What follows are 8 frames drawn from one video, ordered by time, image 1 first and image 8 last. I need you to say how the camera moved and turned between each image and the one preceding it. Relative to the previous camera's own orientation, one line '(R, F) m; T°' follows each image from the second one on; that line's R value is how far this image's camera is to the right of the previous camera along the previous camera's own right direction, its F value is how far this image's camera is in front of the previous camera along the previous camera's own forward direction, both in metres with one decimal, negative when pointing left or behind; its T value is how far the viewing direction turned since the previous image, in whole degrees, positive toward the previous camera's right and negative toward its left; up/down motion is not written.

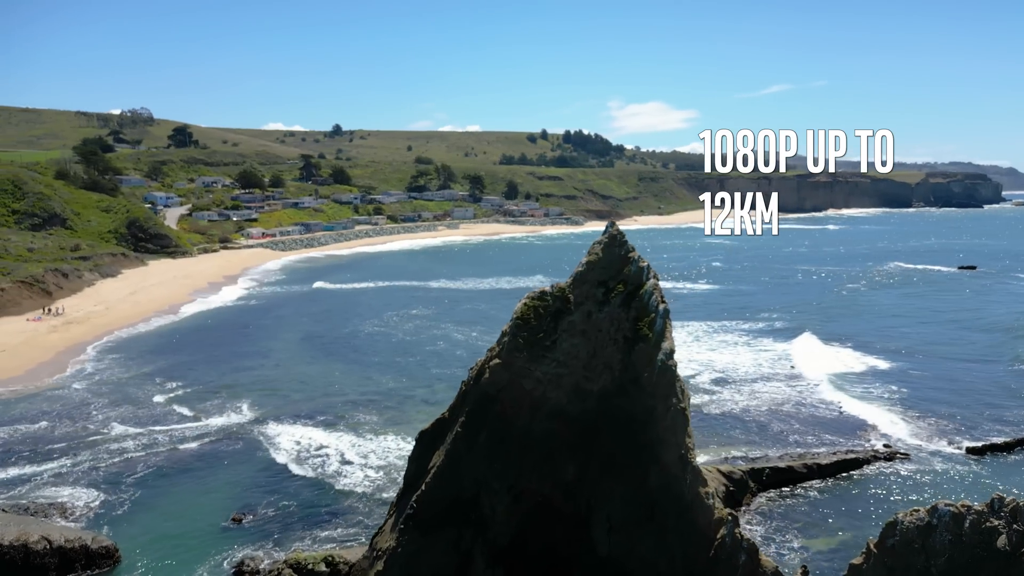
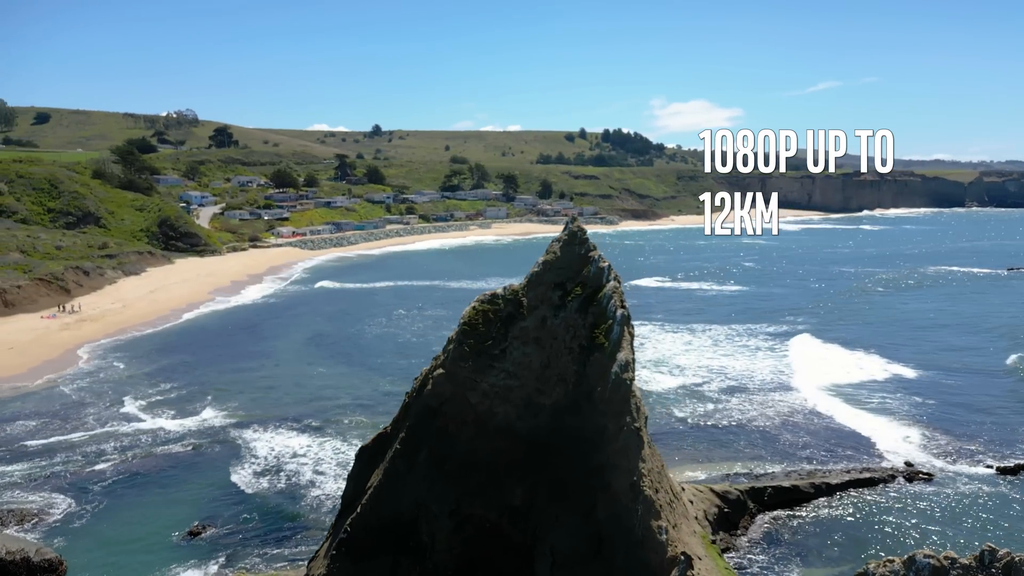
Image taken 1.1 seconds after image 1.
(+1.6, +1.4) m; -3°
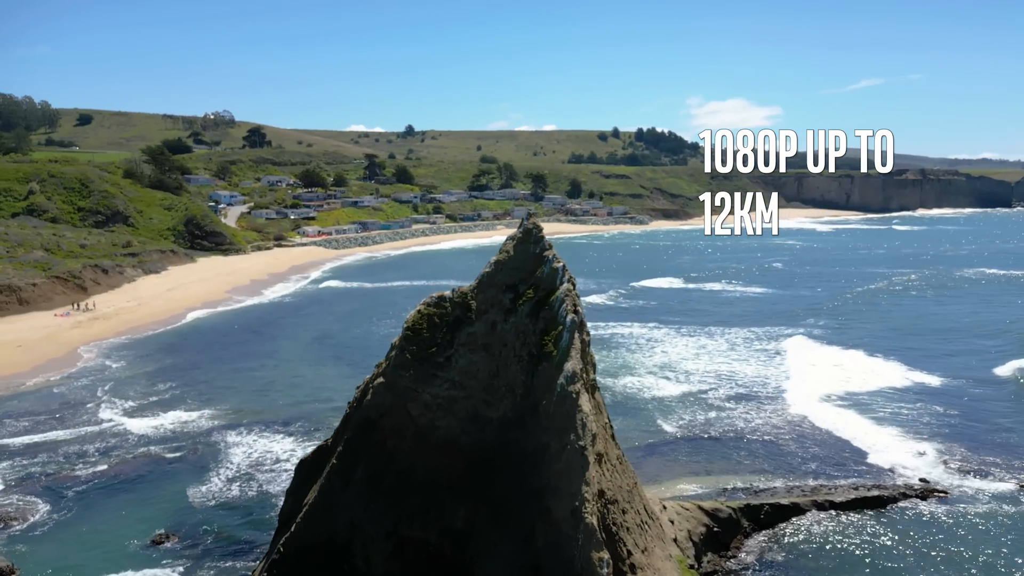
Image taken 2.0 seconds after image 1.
(+1.4, +1.1) m; -3°
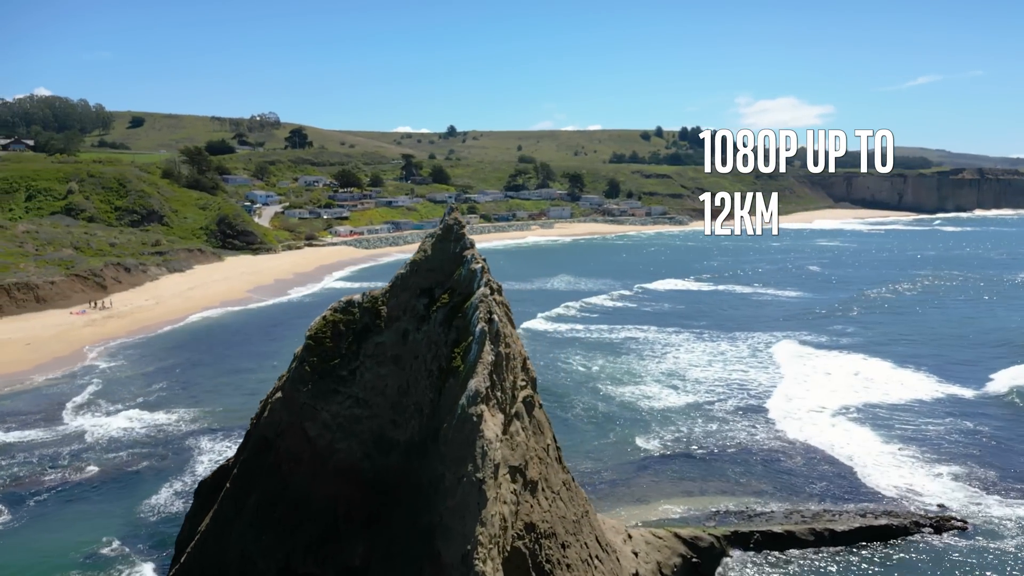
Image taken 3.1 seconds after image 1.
(+1.8, +1.5) m; -3°
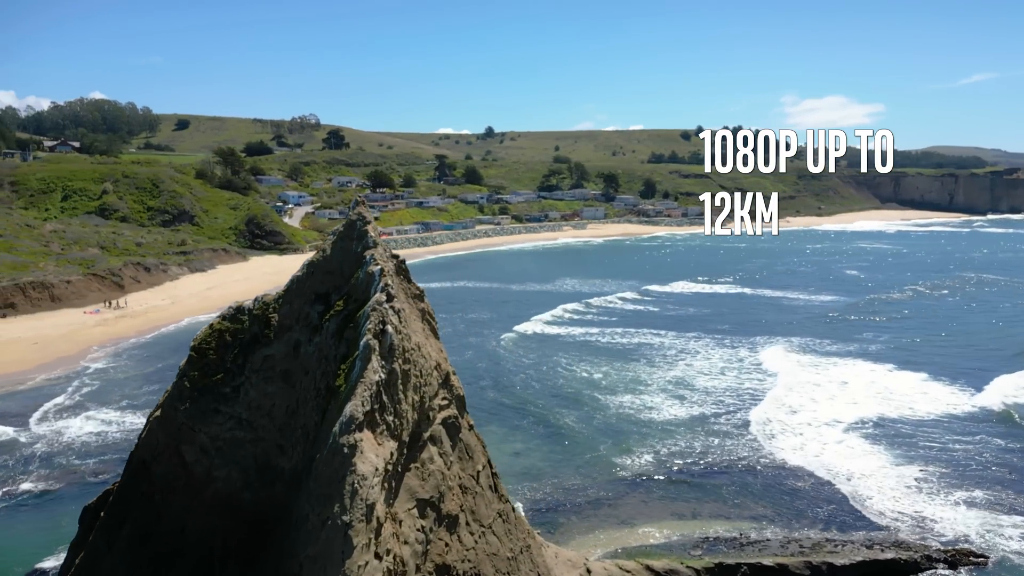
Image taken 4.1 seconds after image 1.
(+1.6, +1.4) m; -3°
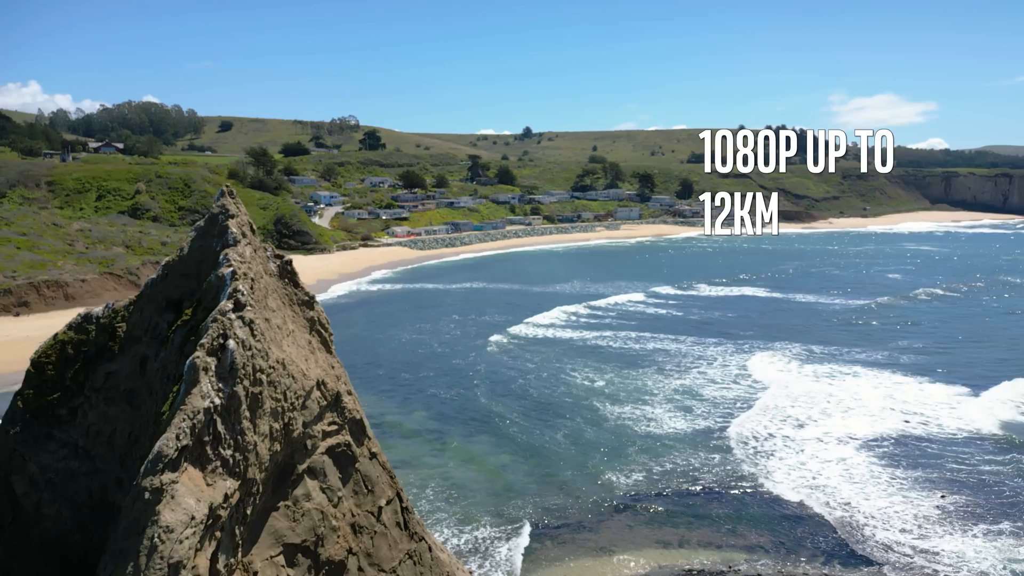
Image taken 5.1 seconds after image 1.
(+1.6, +1.5) m; -3°
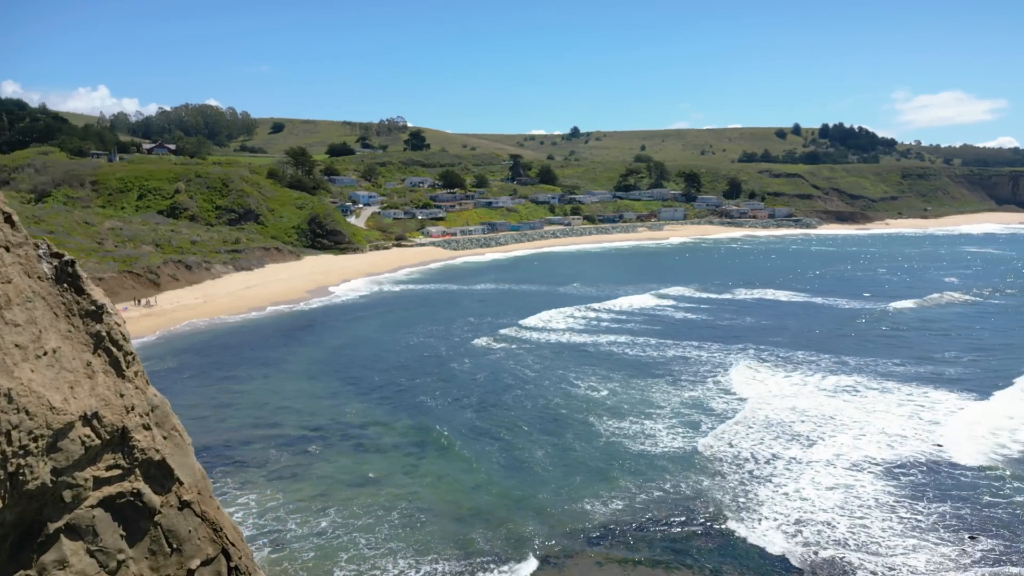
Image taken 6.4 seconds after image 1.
(+2.0, +2.0) m; -4°
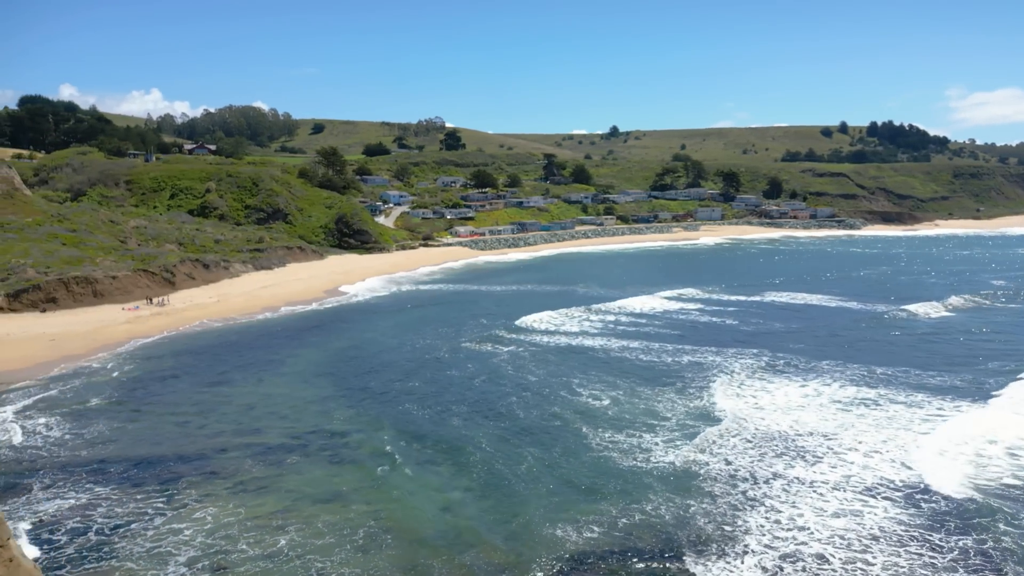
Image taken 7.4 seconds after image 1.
(+1.6, +1.6) m; -3°
